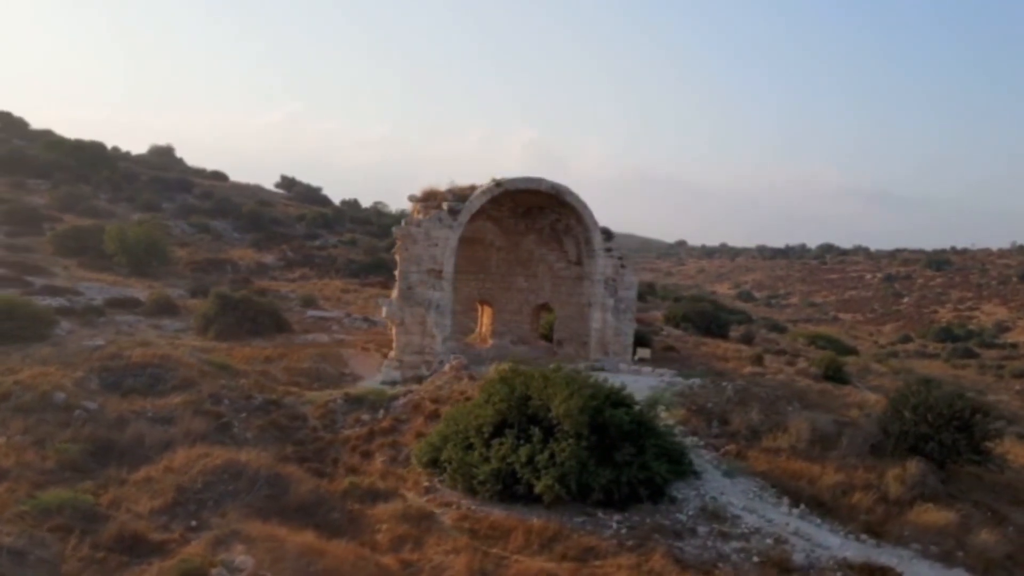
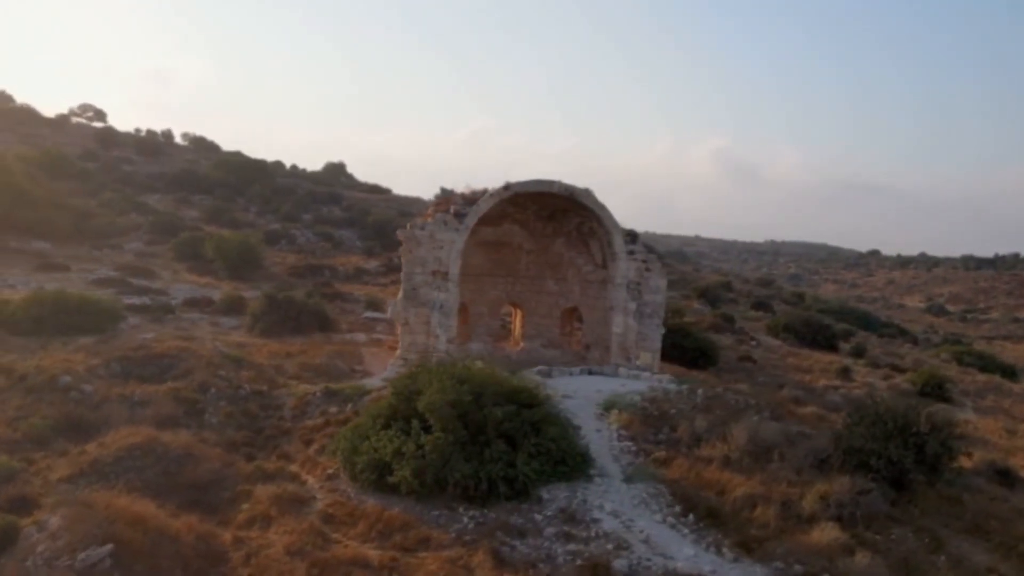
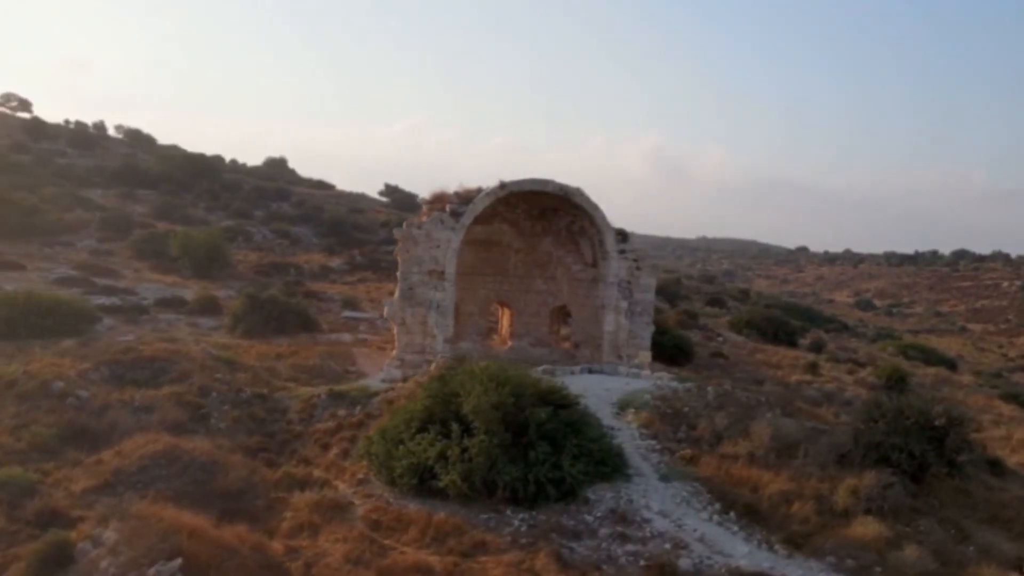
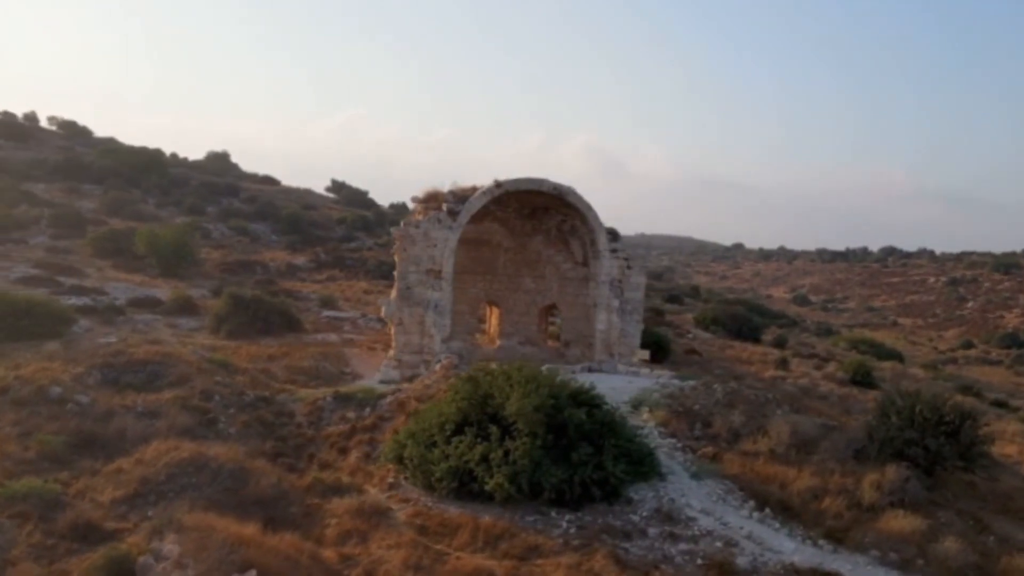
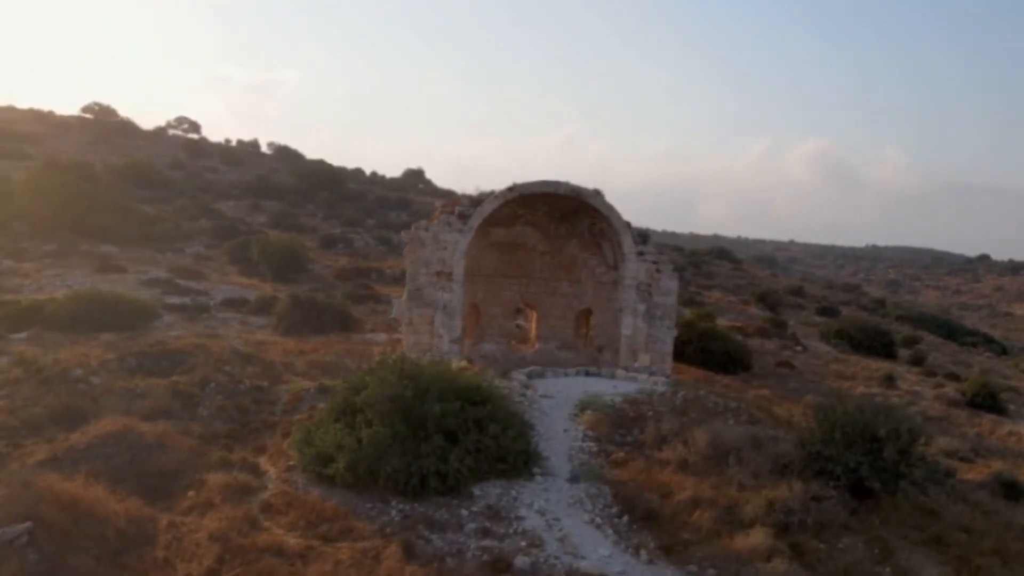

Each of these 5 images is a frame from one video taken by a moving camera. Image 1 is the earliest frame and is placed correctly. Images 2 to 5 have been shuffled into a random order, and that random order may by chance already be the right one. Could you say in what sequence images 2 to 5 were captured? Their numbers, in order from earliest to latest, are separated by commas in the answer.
4, 3, 2, 5
